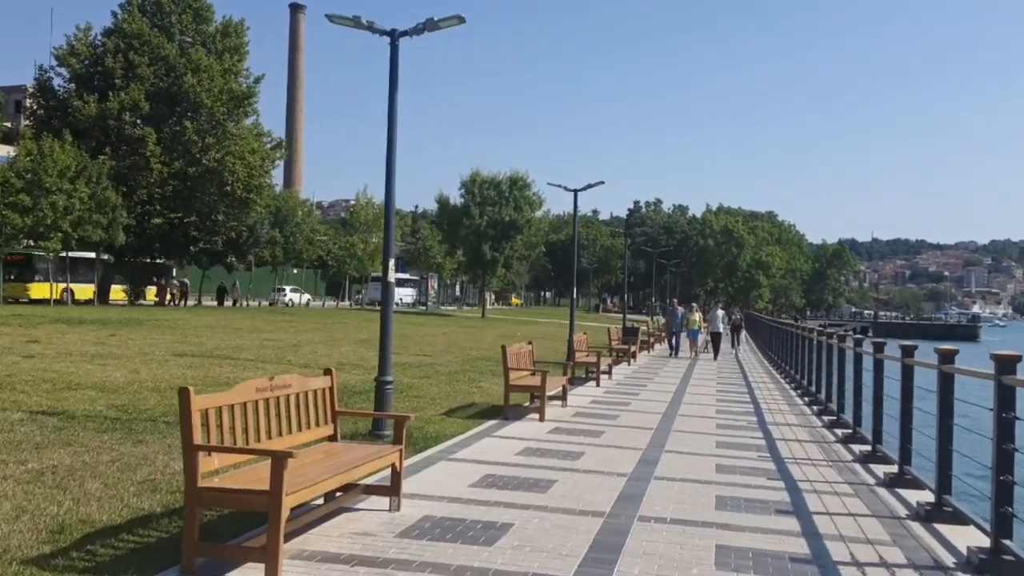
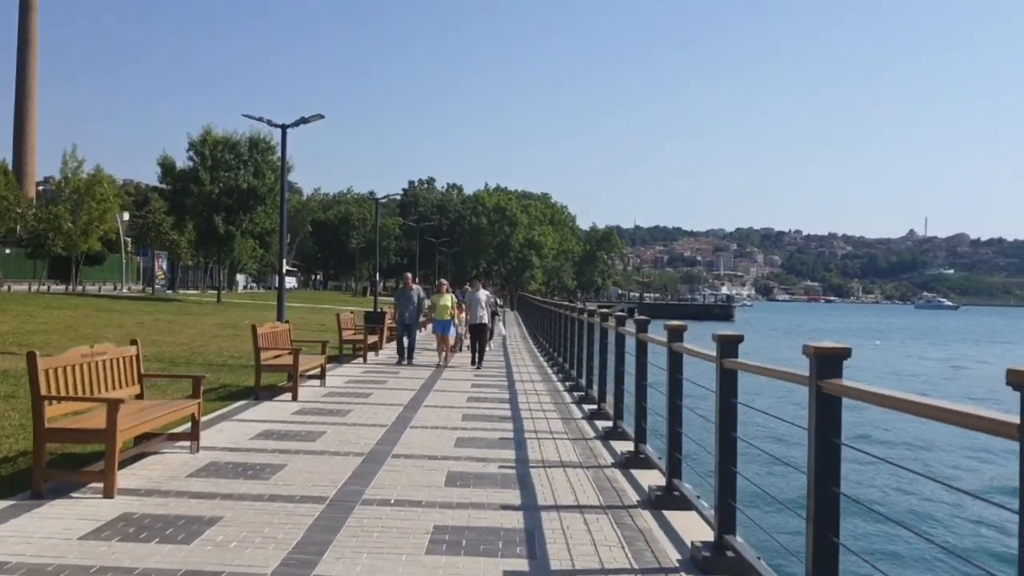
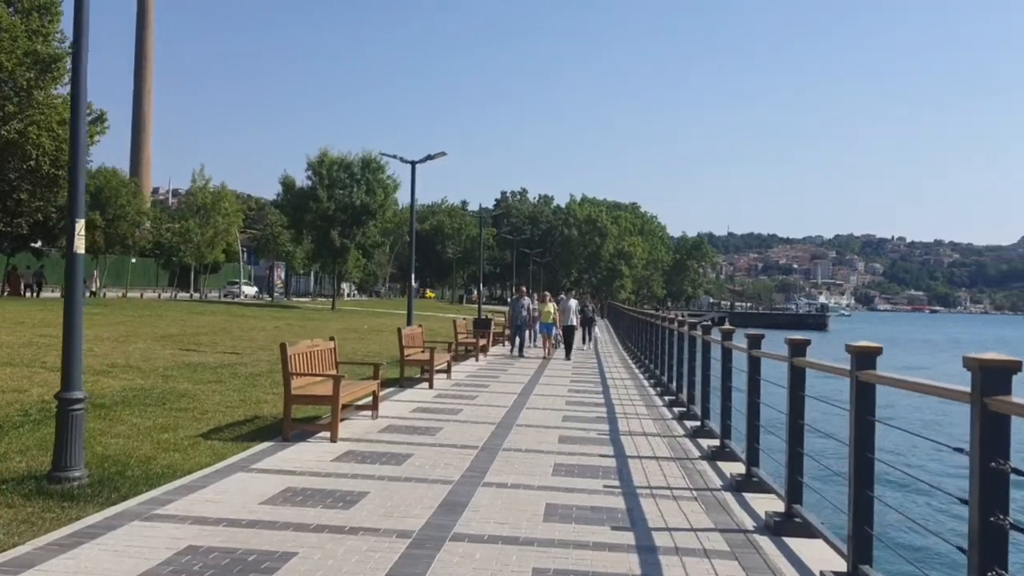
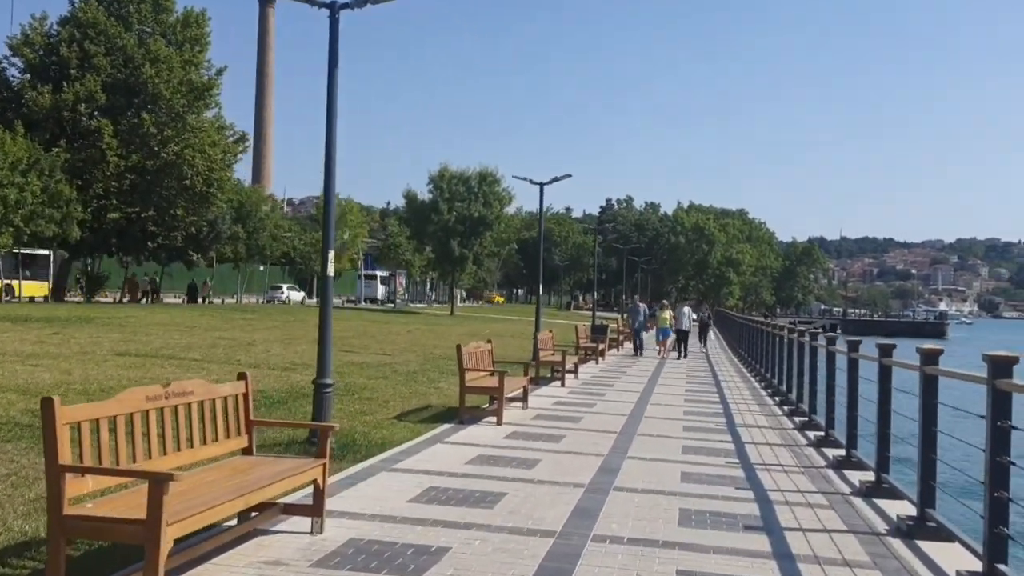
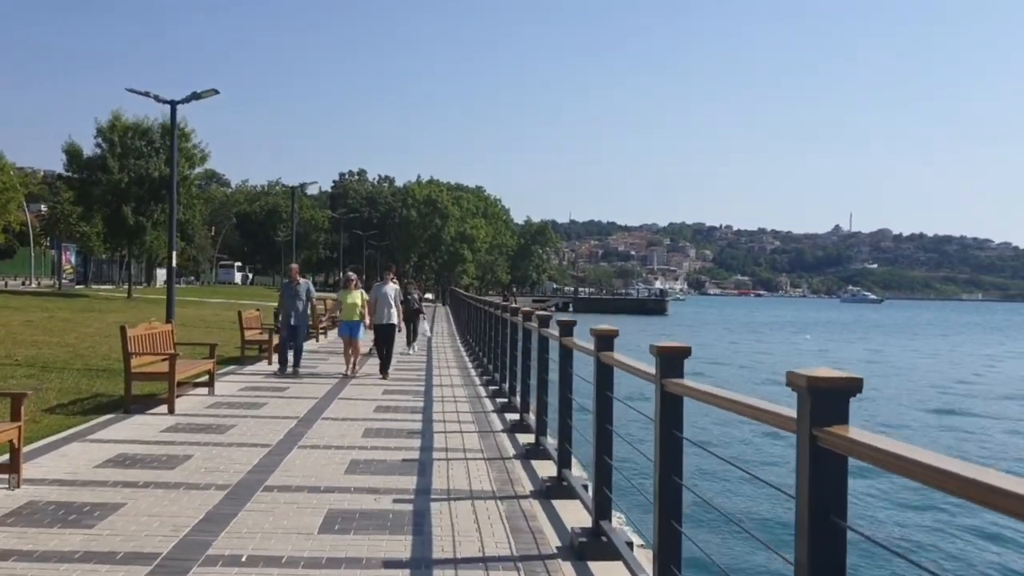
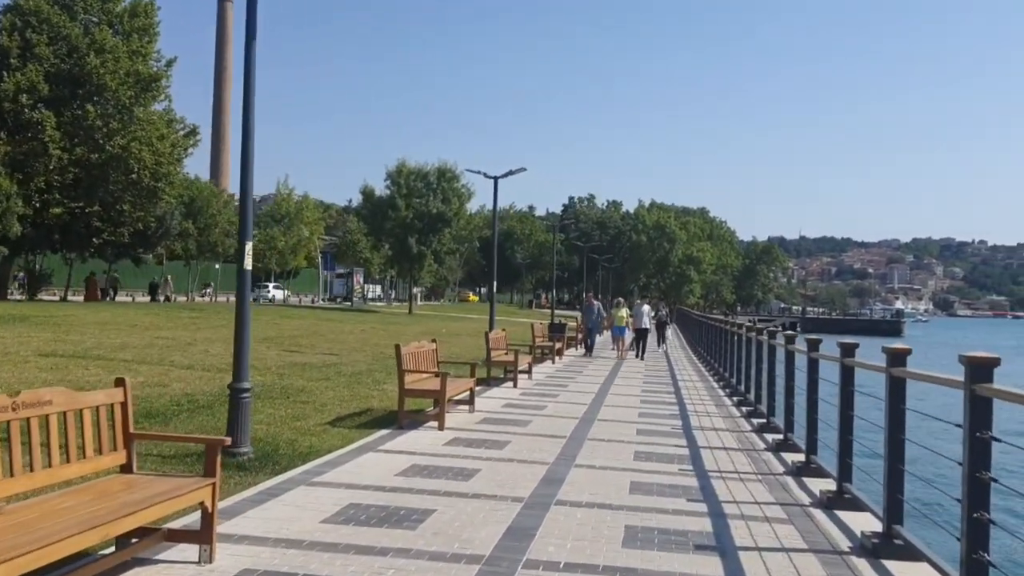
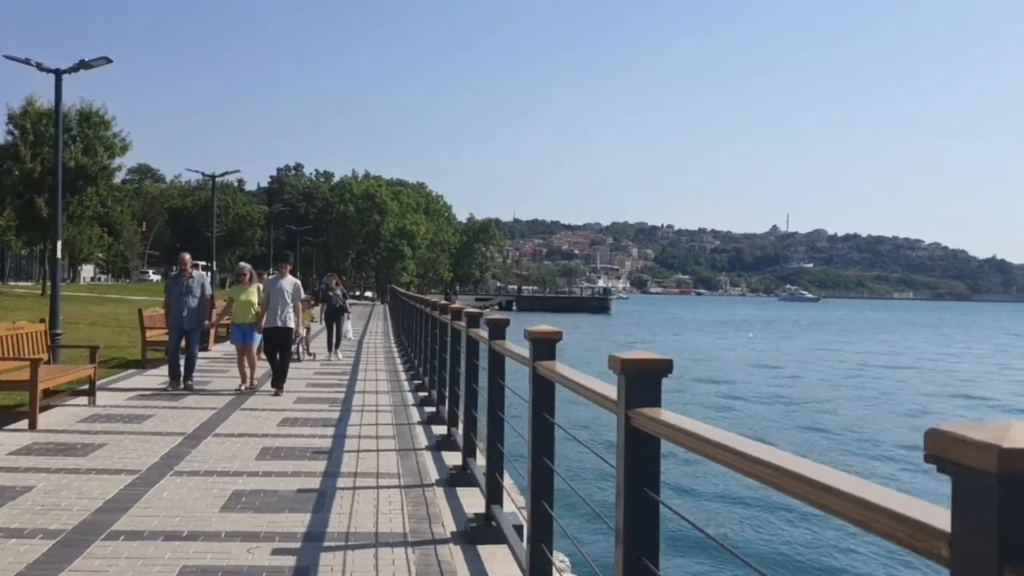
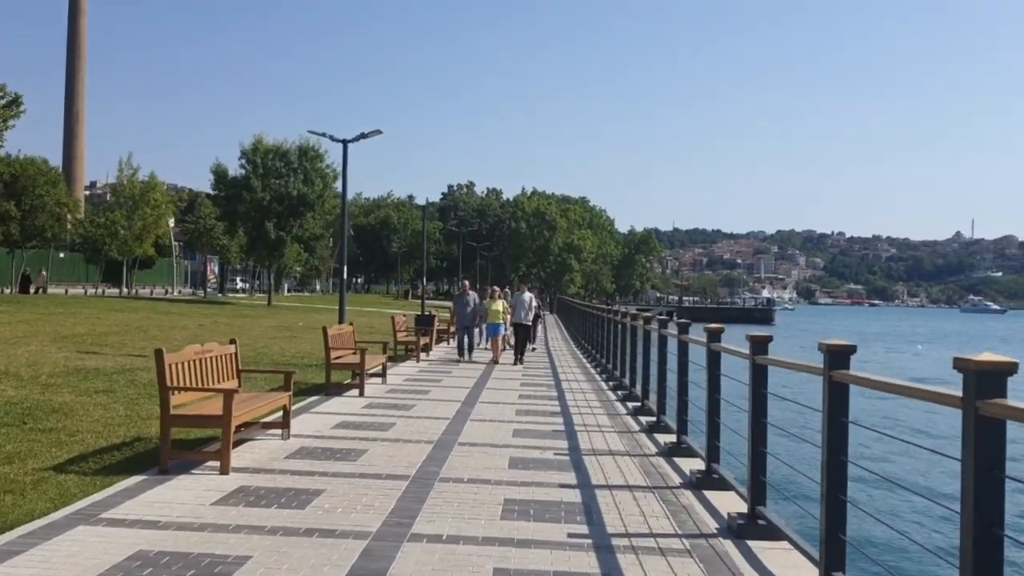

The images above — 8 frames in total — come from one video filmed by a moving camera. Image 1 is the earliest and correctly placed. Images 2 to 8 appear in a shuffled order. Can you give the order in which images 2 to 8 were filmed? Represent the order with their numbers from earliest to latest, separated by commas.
4, 6, 3, 8, 2, 5, 7
